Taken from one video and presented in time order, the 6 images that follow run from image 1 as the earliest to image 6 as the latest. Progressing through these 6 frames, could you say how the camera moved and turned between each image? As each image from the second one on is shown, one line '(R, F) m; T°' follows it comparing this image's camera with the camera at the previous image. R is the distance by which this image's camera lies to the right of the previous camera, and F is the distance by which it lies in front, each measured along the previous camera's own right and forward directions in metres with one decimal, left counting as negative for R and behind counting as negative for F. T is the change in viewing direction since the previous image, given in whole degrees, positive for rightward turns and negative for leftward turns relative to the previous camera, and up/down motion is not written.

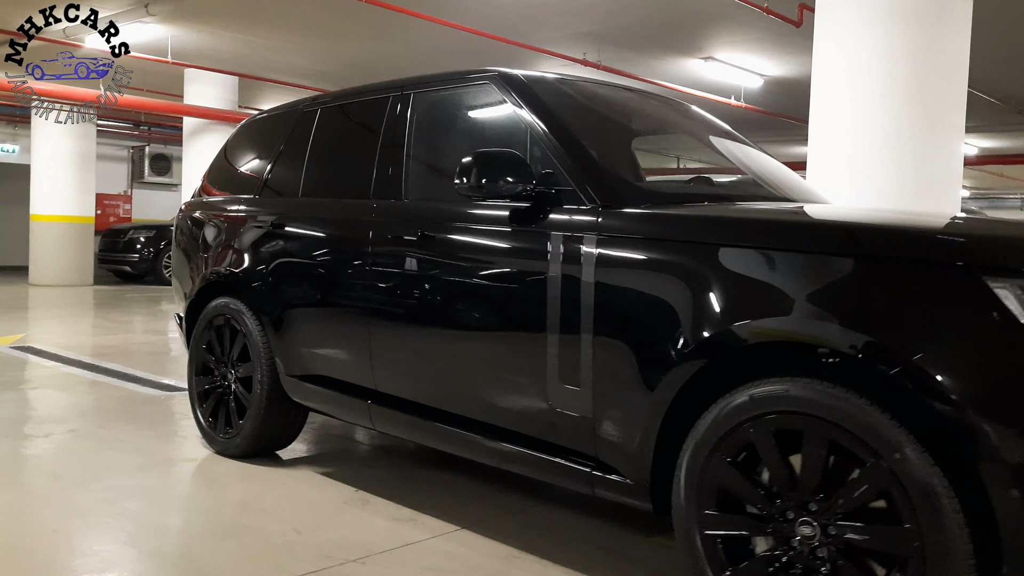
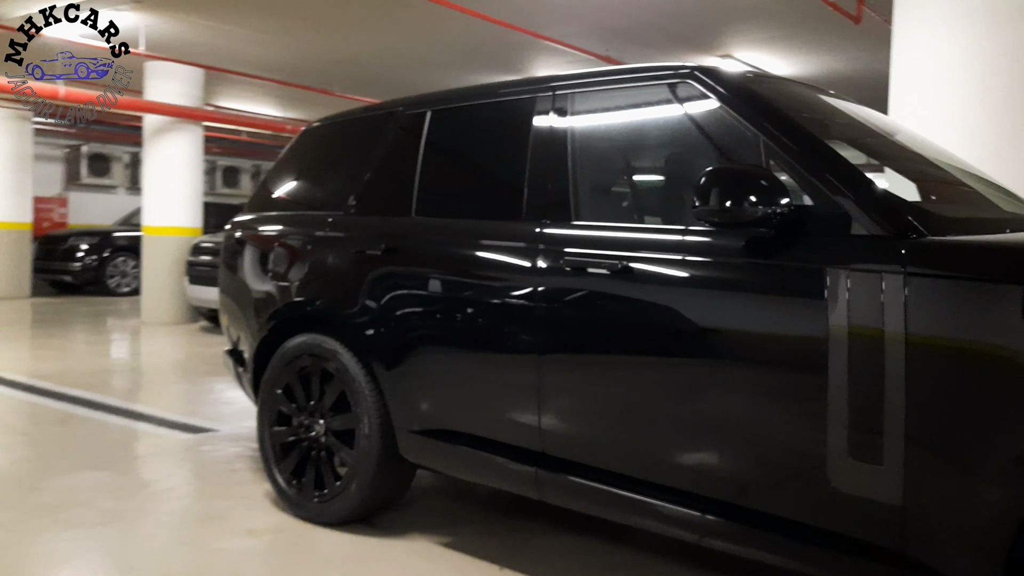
(-0.8, +0.5) m; +5°
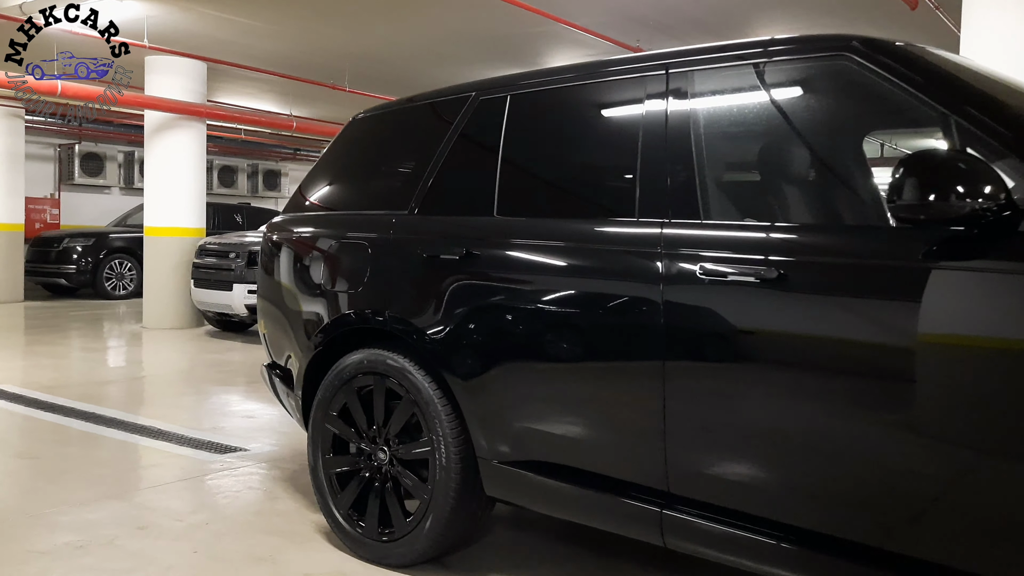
(-0.3, +0.4) m; +1°
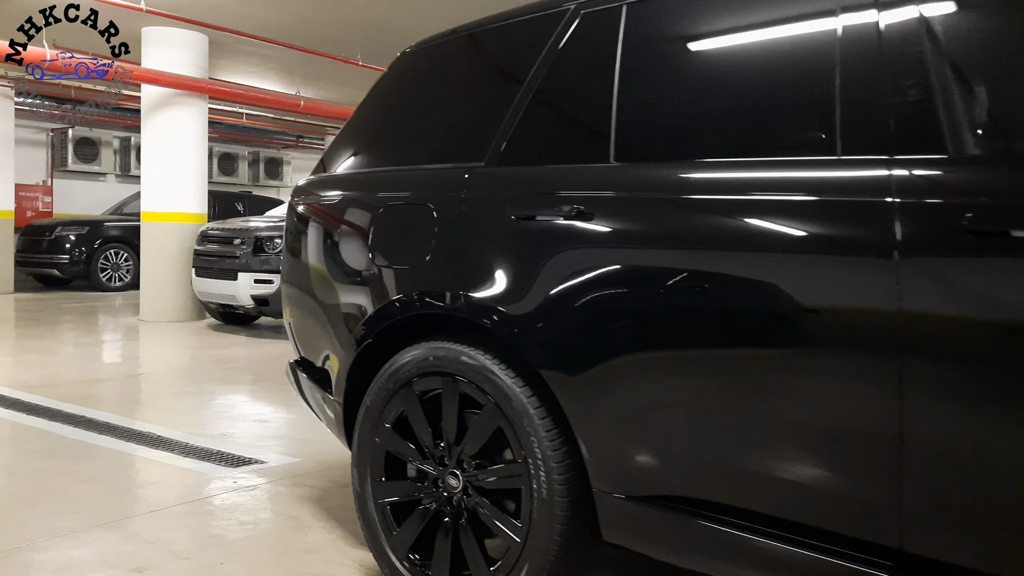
(-0.3, +0.6) m; 0°
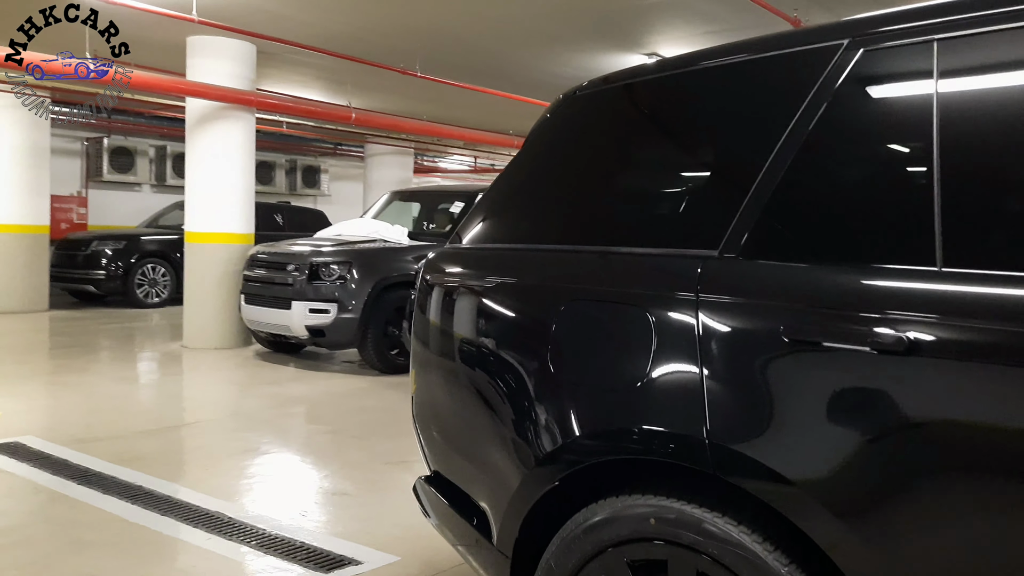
(-0.4, +0.5) m; -1°
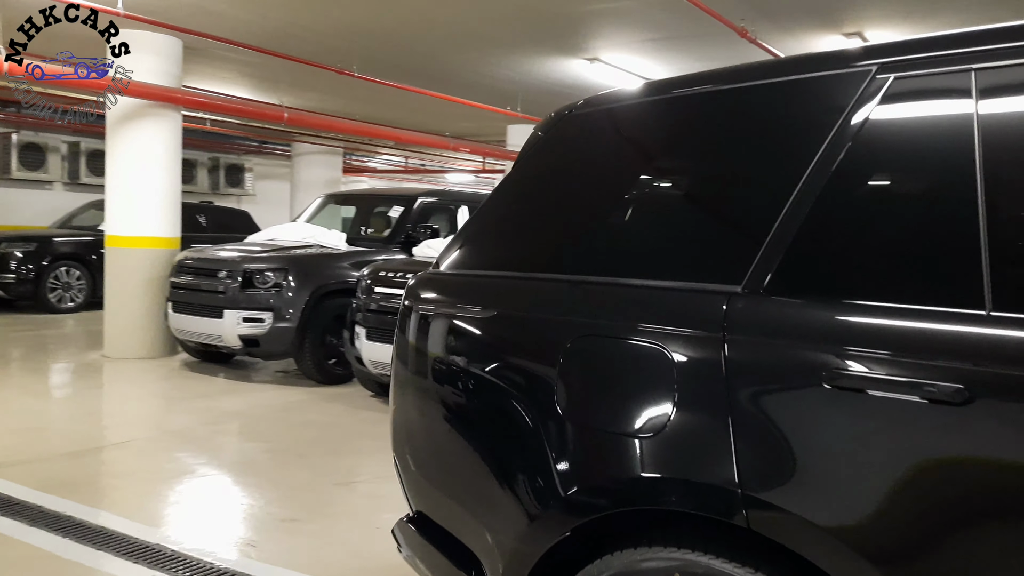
(-0.1, +0.1) m; +5°
